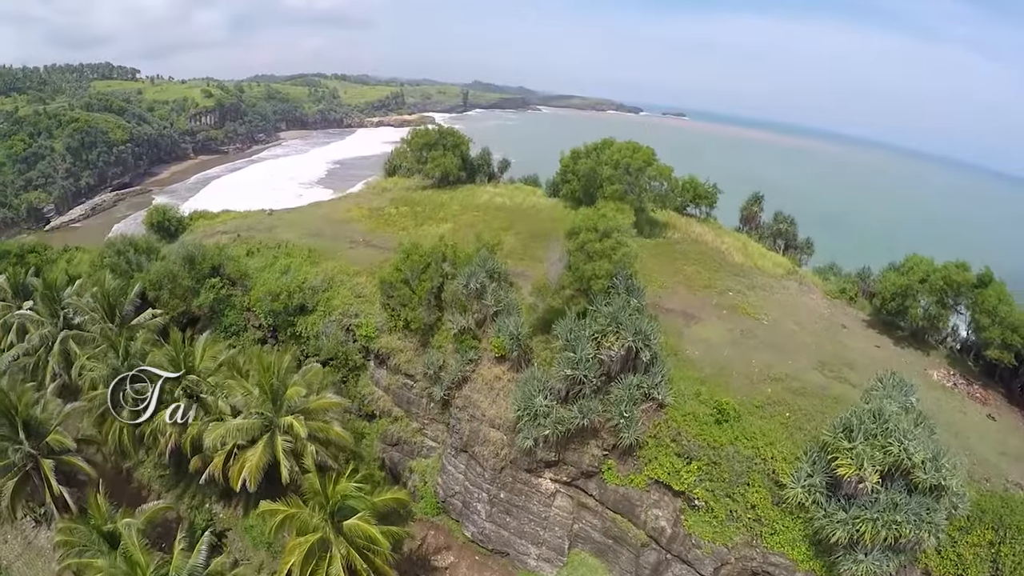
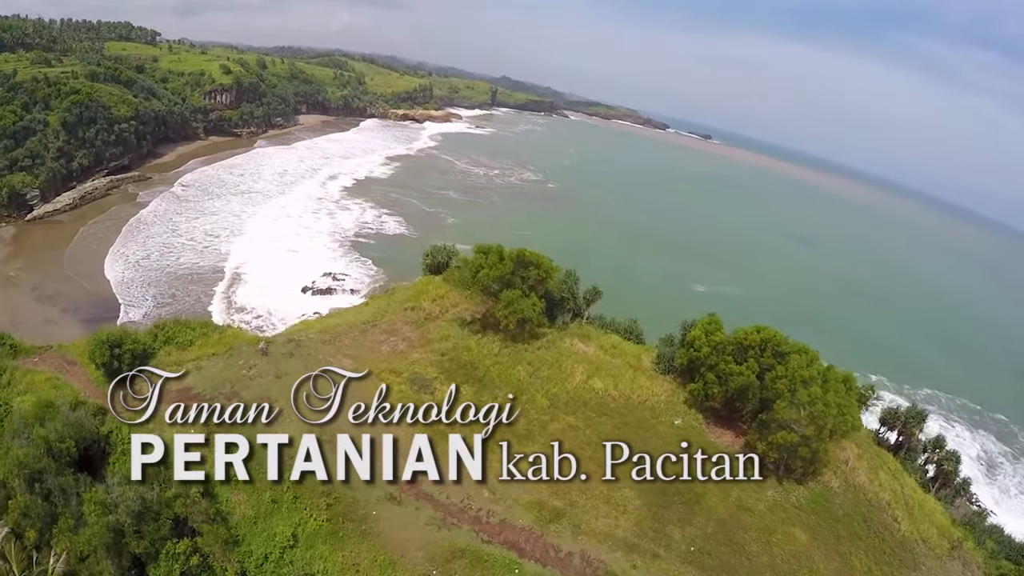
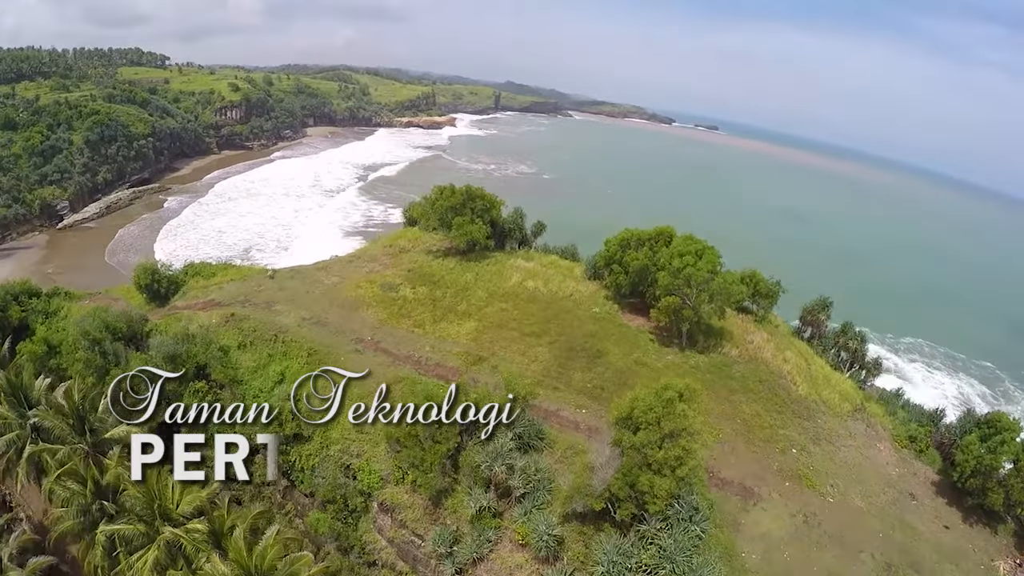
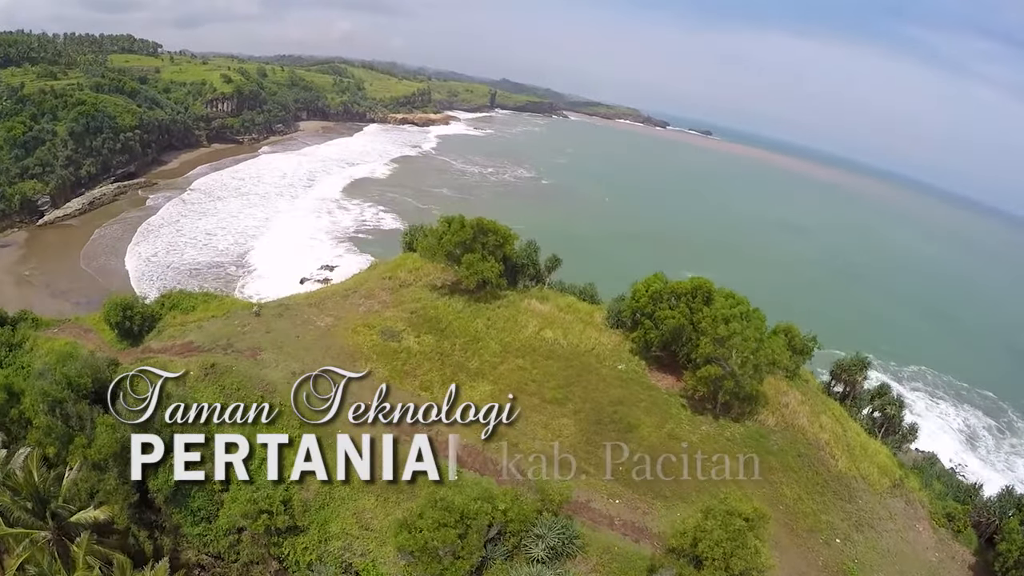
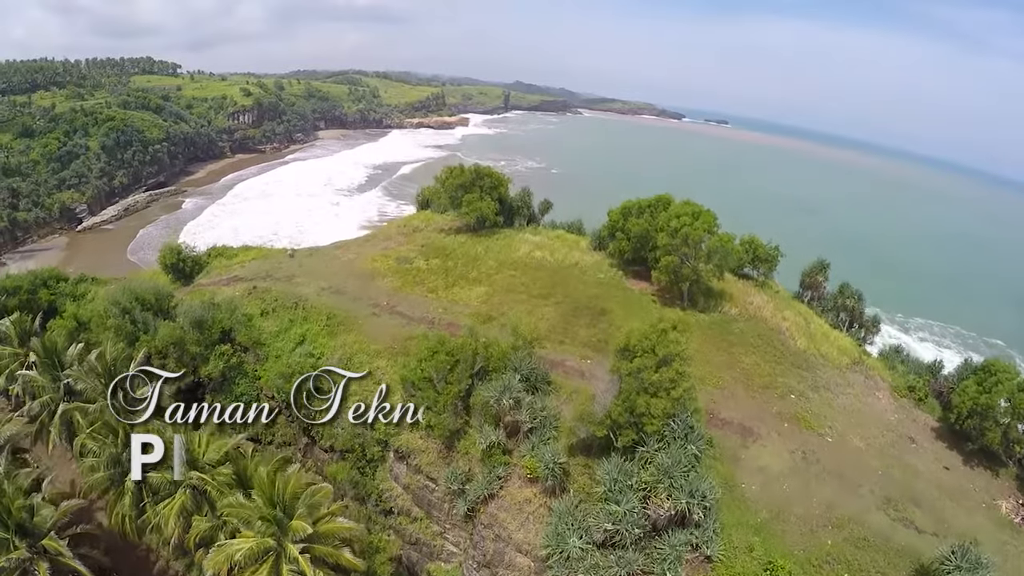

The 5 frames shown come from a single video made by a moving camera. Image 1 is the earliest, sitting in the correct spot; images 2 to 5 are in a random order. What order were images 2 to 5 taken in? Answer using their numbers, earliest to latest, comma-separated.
5, 3, 4, 2
